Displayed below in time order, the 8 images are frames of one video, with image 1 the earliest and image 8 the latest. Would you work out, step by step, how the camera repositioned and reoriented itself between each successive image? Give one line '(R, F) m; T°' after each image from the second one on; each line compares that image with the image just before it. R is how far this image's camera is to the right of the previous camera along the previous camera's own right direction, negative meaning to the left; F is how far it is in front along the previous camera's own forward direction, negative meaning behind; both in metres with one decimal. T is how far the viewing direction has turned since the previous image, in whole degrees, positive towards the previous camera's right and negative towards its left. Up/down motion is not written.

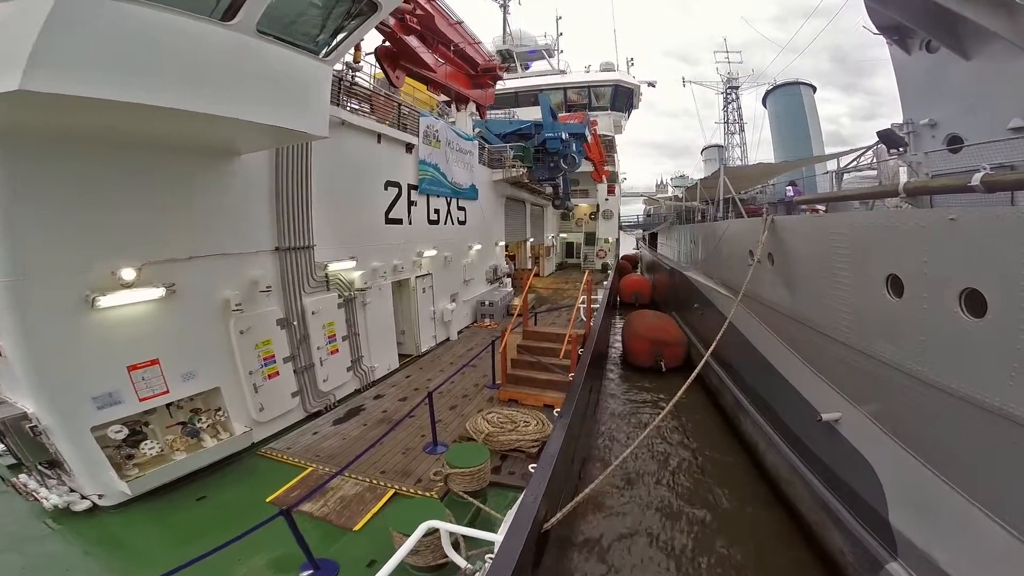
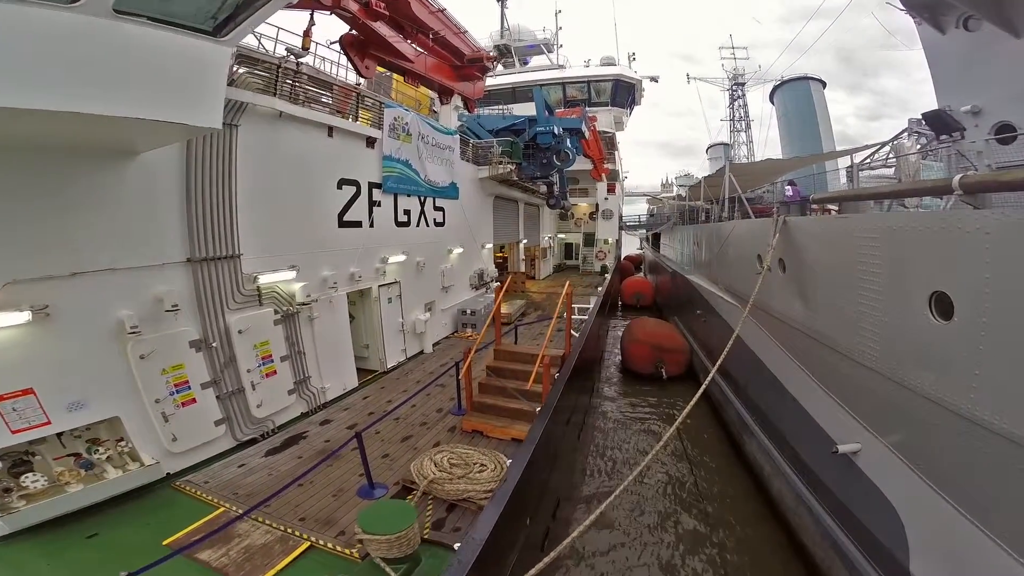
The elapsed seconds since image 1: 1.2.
(+0.4, +0.7) m; -1°
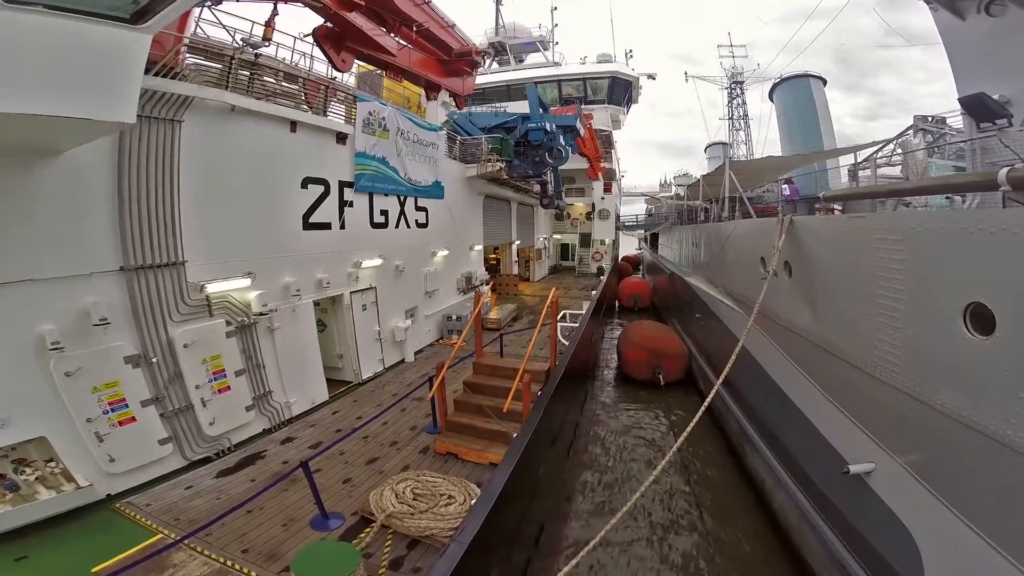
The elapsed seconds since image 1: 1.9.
(+0.2, +0.4) m; 0°
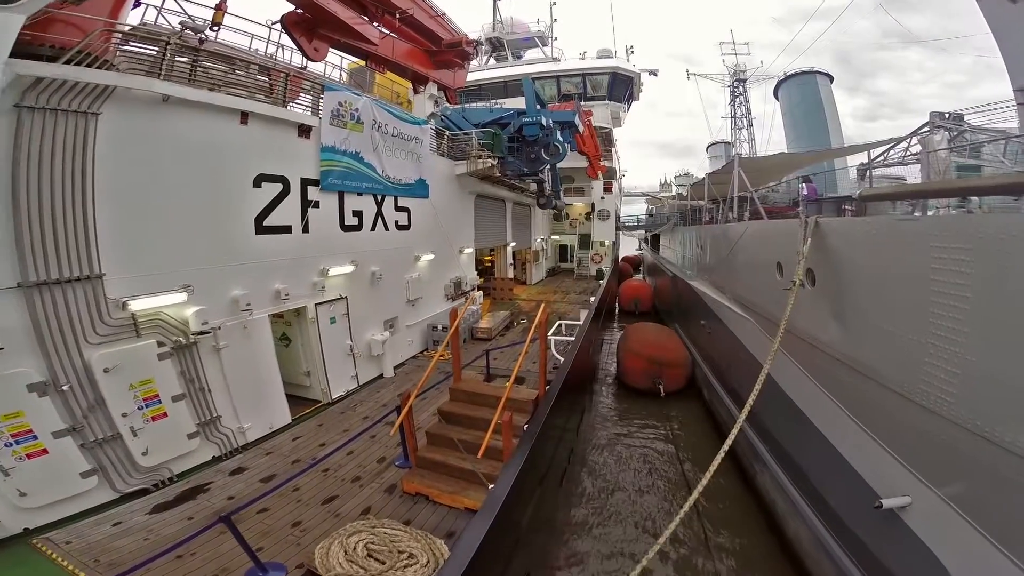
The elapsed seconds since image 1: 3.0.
(+0.2, +0.6) m; 0°
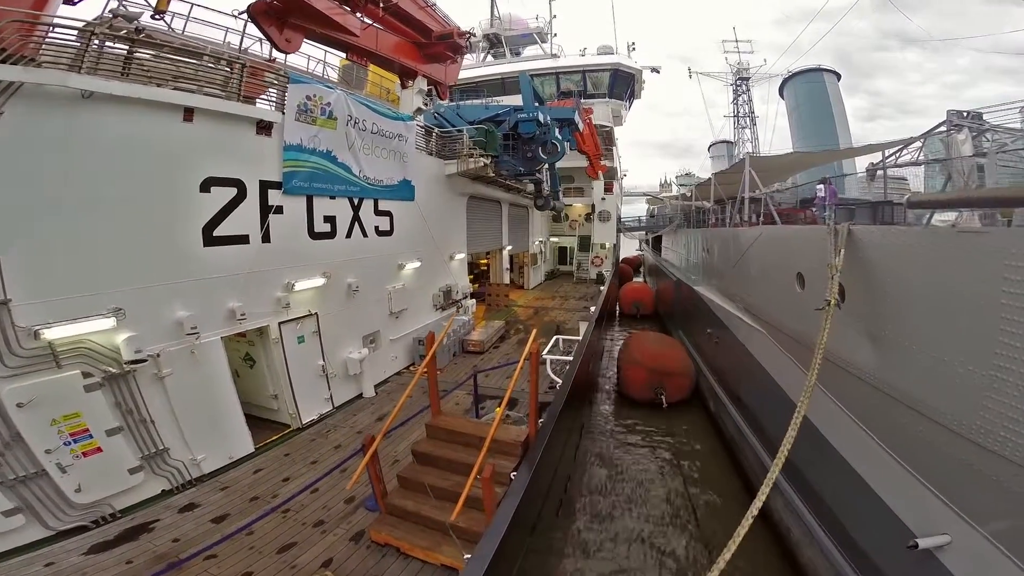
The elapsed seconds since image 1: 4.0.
(+0.1, +0.5) m; 0°
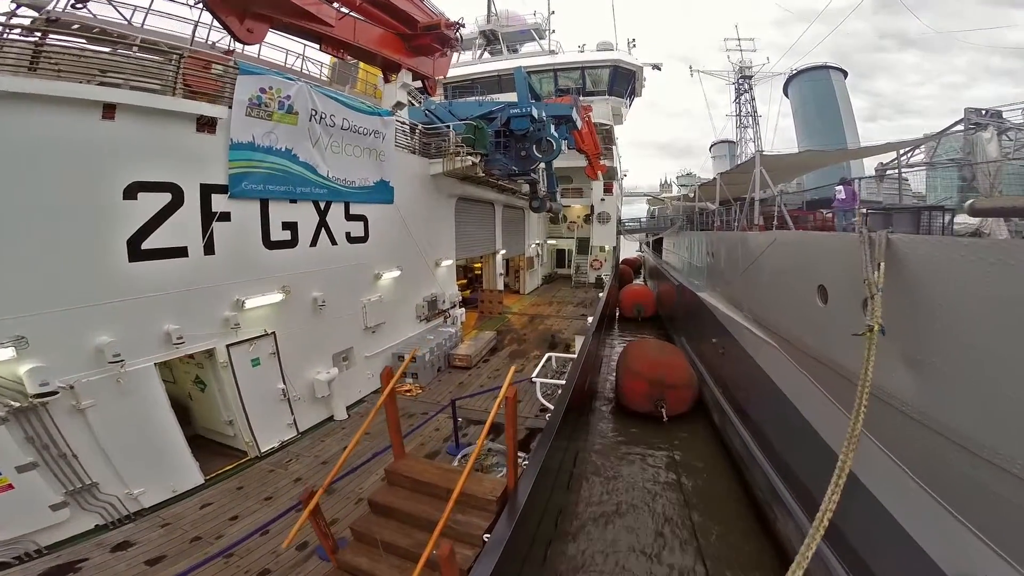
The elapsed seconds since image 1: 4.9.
(+0.2, +0.5) m; 0°
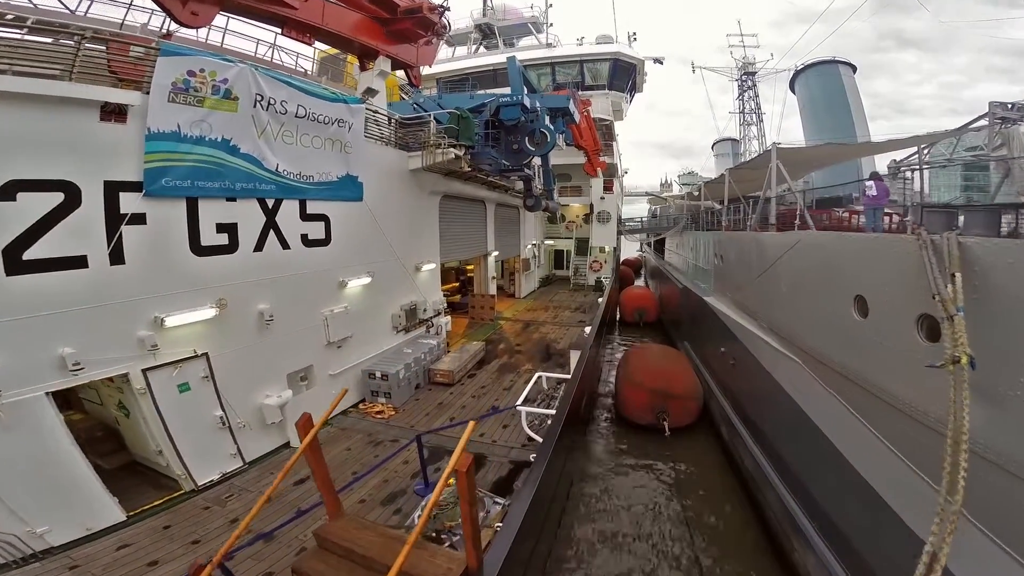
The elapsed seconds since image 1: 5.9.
(+0.2, +0.7) m; 0°
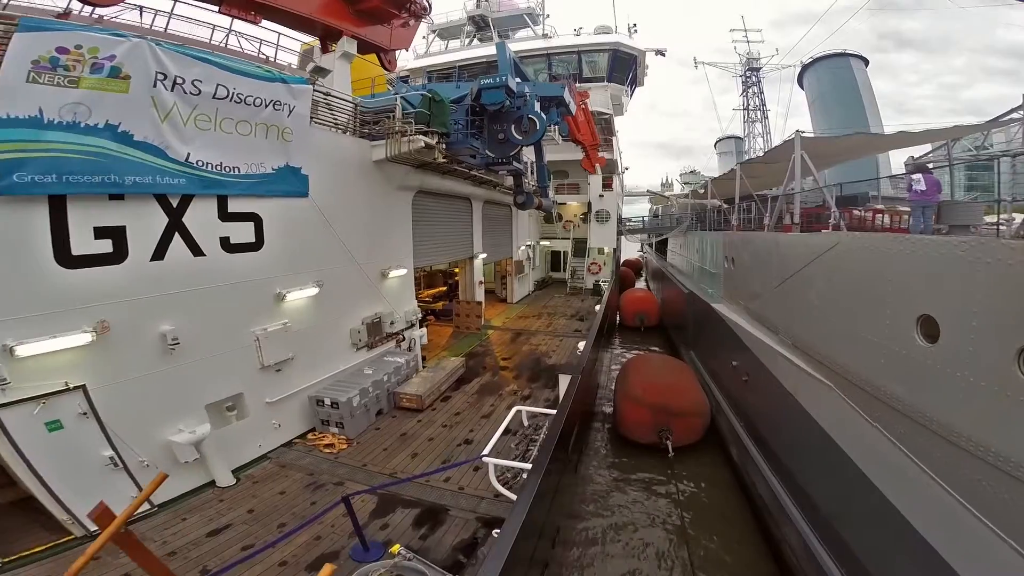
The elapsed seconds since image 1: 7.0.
(+0.3, +0.8) m; 0°
